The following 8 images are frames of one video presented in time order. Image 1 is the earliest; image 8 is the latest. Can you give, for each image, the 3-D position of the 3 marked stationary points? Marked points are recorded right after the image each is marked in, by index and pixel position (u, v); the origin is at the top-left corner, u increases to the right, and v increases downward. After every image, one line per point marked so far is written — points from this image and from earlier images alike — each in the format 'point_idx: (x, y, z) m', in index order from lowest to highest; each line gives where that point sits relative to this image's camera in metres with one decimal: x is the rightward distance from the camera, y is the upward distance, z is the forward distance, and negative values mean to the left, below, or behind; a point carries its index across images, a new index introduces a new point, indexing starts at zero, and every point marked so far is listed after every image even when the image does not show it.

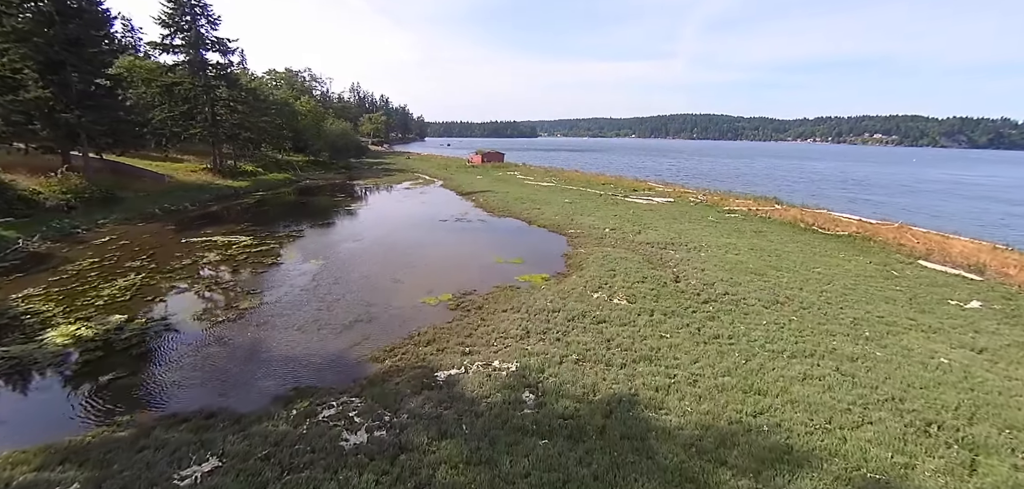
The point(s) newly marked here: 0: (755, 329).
0: (+6.3, -2.2, +11.2) m
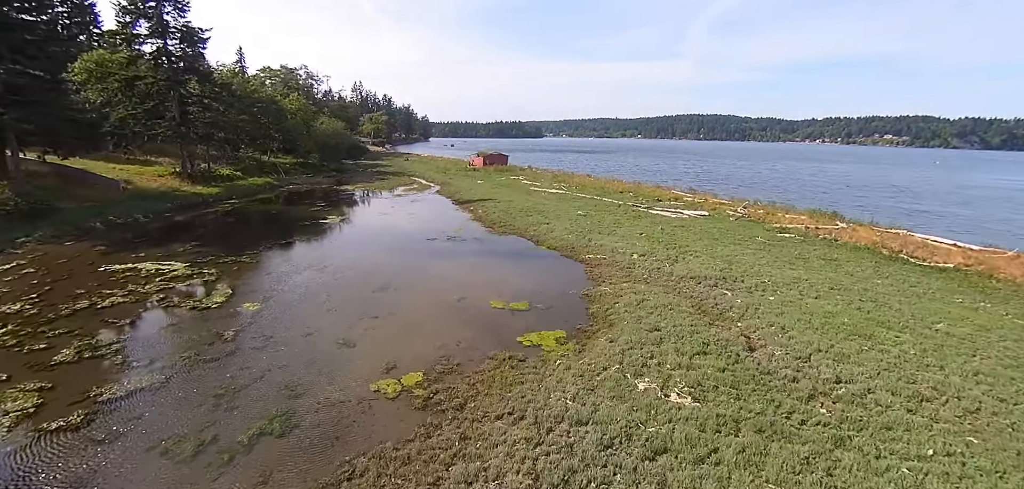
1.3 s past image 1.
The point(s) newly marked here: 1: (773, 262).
0: (+6.3, -3.5, +6.5) m
1: (+10.3, -0.7, +16.9) m
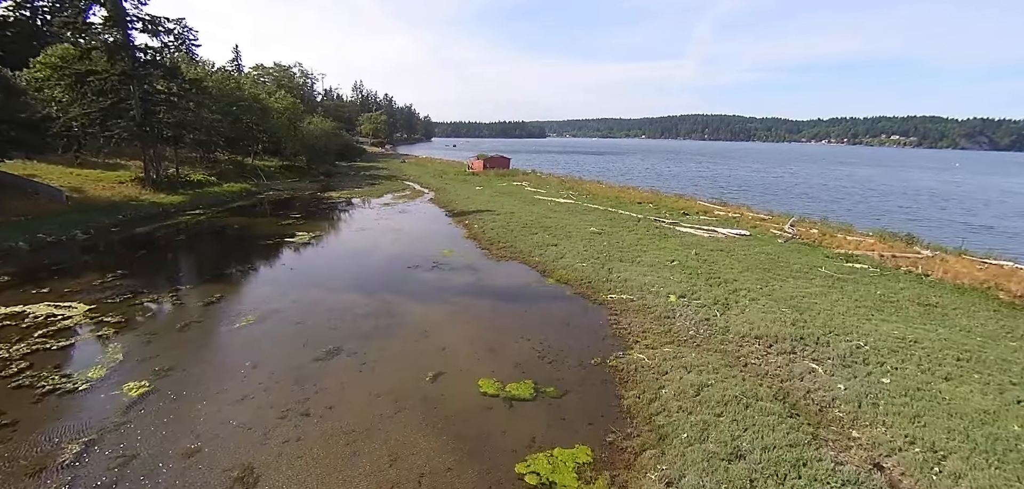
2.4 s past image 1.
0: (+6.2, -4.7, +2.4) m
1: (+10.3, -2.0, +12.8) m
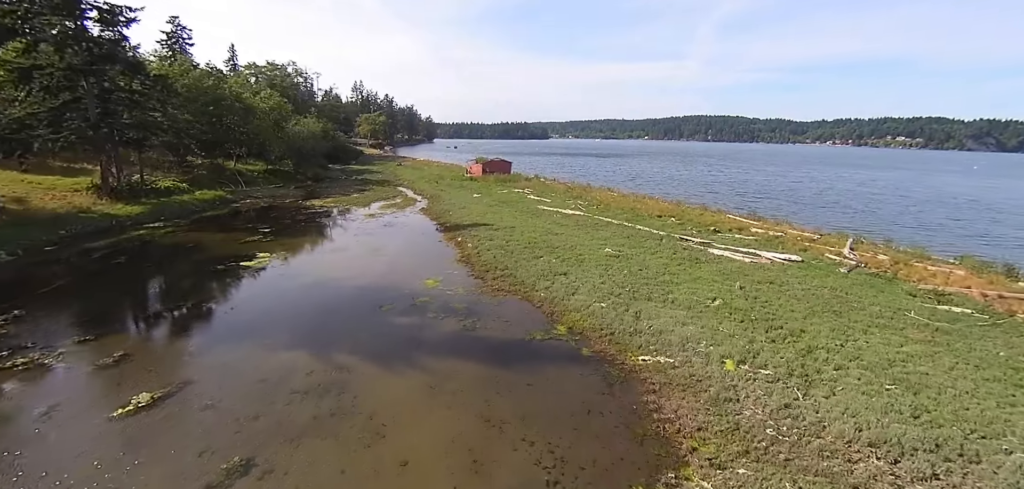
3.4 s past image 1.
0: (+6.0, -5.8, -1.2) m
1: (+10.2, -3.1, +9.2) m
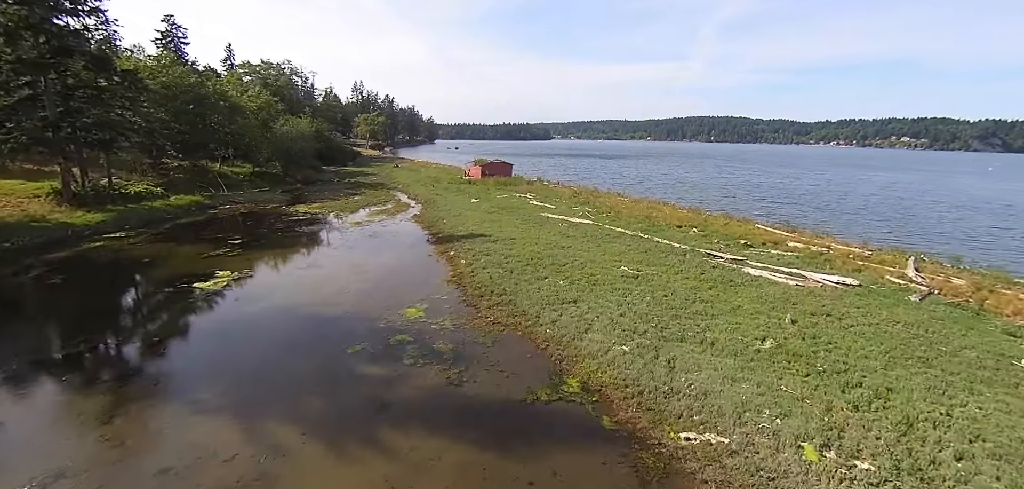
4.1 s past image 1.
0: (+5.9, -6.4, -4.0) m
1: (+10.1, -3.8, +6.4) m
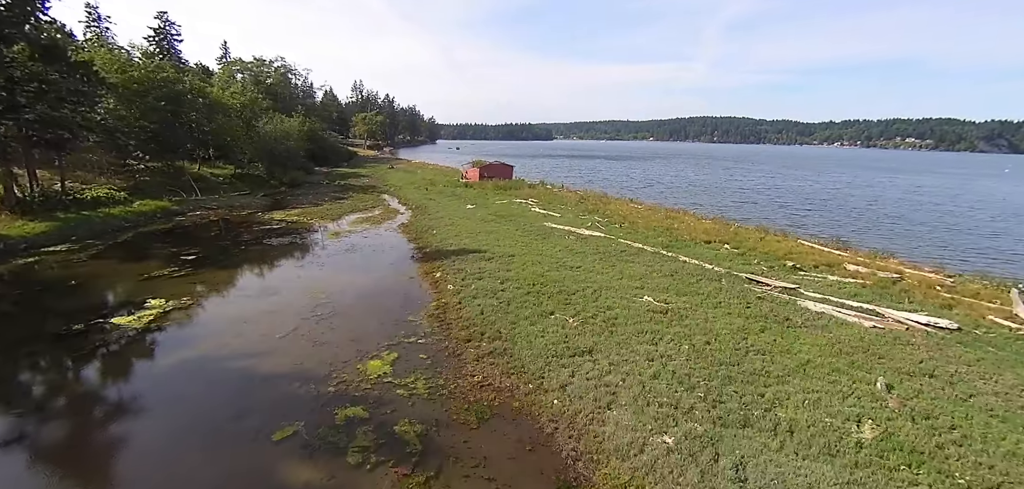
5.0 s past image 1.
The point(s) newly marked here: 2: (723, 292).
0: (+5.7, -7.2, -7.1) m
1: (+10.0, -4.5, +3.2) m
2: (+6.6, -1.5, +13.5) m
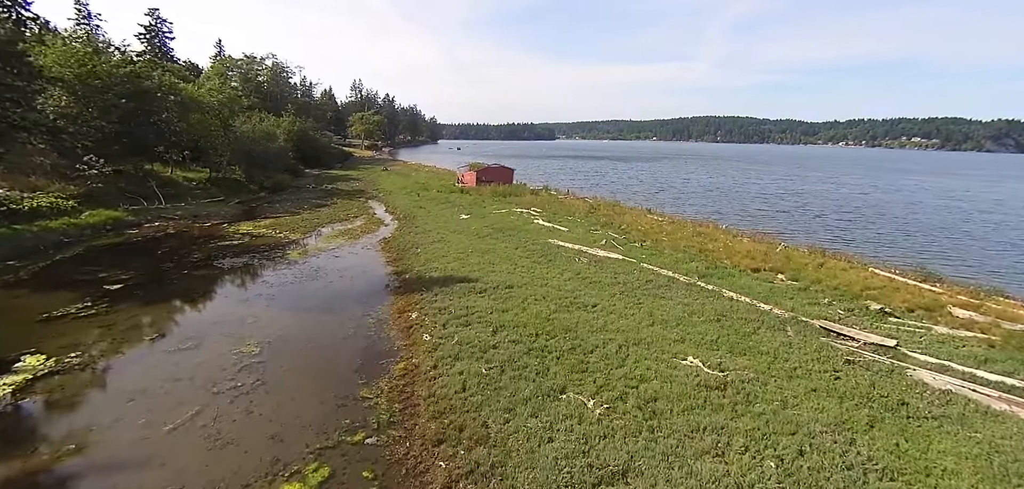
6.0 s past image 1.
0: (+5.5, -8.2, -10.7) m
1: (+9.8, -5.5, -0.4) m
2: (+6.5, -2.5, +9.9) m
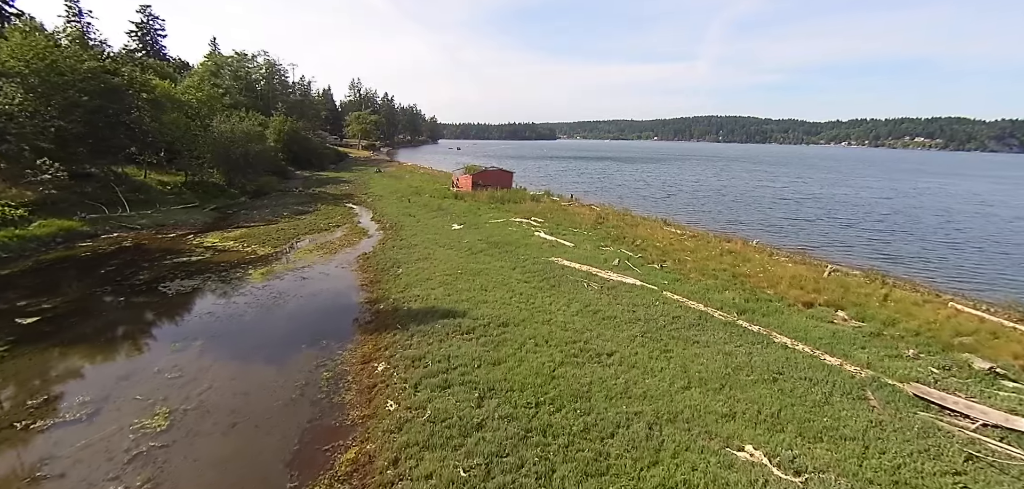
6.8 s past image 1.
0: (+5.3, -9.0, -13.4) m
1: (+9.6, -6.3, -3.1) m
2: (+6.4, -3.2, +7.2) m
